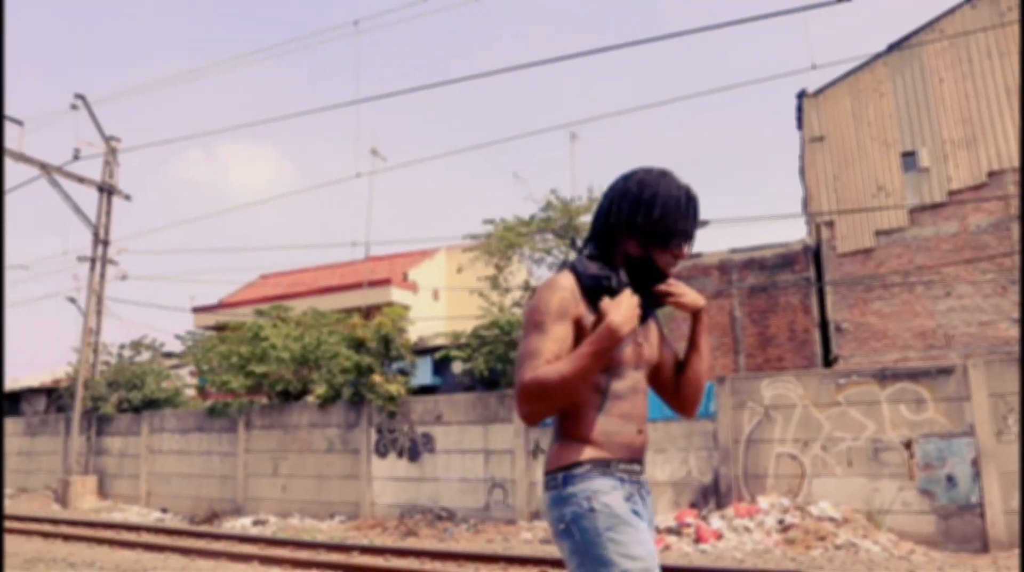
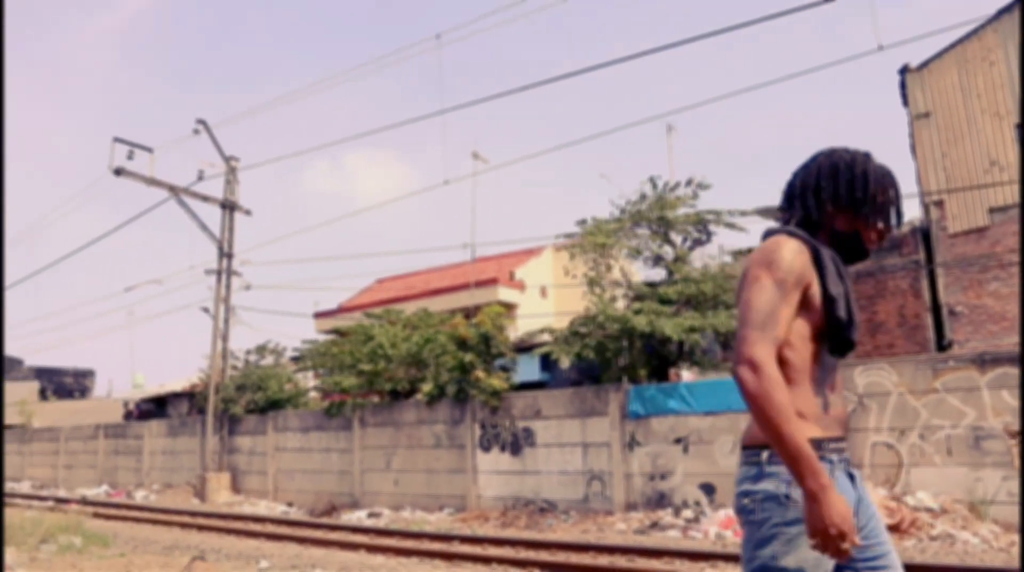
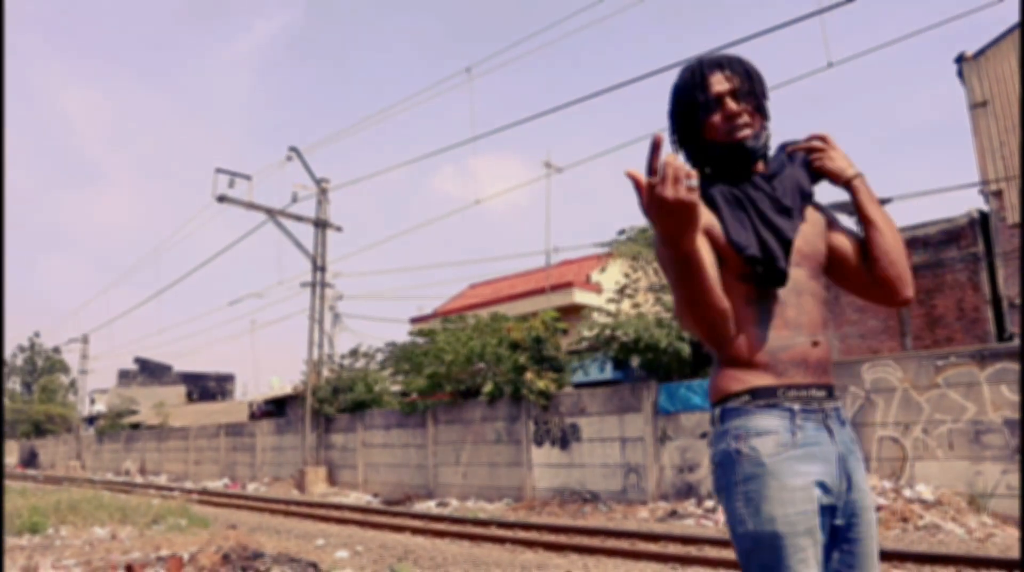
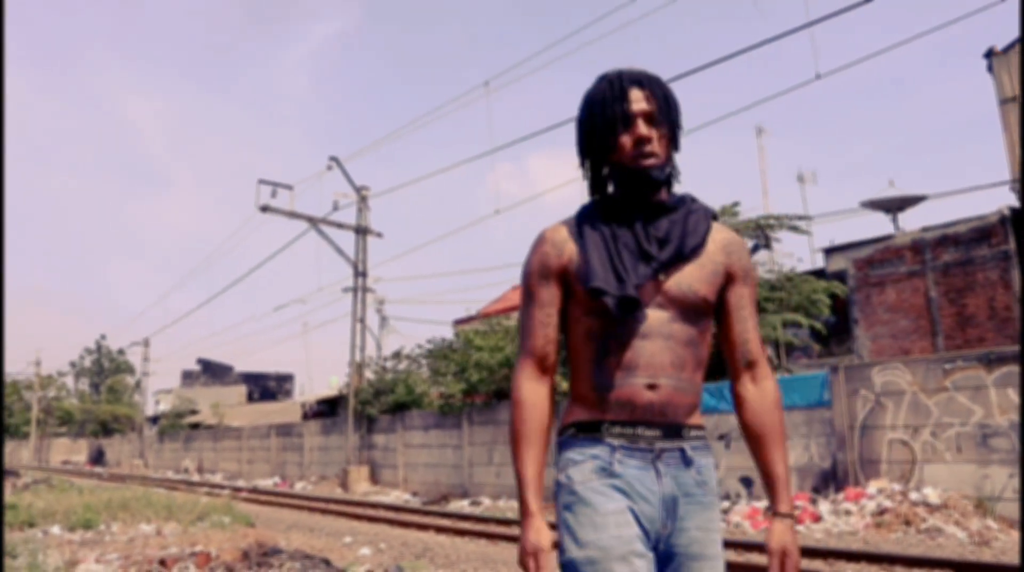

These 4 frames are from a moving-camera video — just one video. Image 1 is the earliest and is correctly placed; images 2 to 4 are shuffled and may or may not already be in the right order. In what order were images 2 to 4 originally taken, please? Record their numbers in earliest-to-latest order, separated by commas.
2, 3, 4
